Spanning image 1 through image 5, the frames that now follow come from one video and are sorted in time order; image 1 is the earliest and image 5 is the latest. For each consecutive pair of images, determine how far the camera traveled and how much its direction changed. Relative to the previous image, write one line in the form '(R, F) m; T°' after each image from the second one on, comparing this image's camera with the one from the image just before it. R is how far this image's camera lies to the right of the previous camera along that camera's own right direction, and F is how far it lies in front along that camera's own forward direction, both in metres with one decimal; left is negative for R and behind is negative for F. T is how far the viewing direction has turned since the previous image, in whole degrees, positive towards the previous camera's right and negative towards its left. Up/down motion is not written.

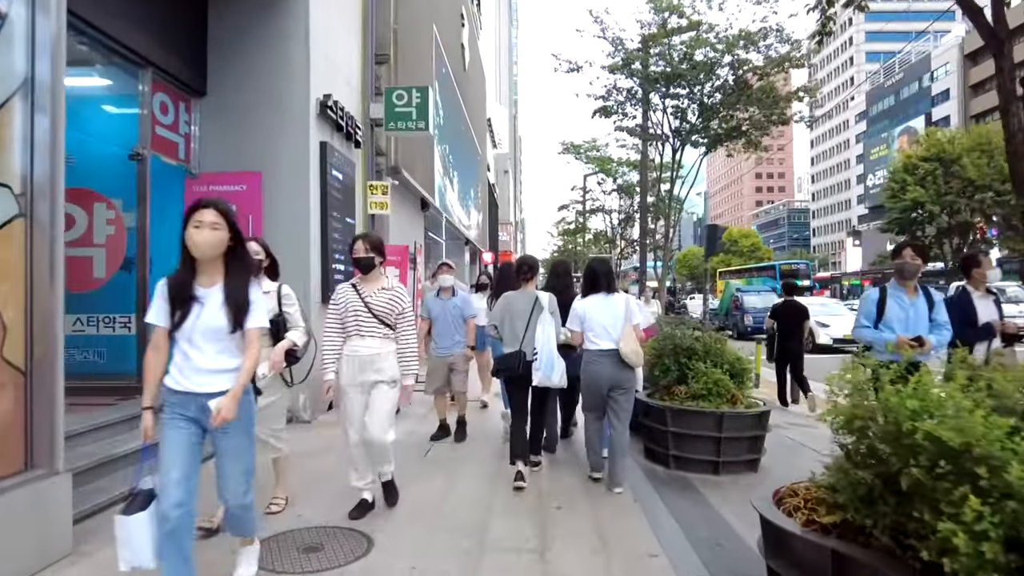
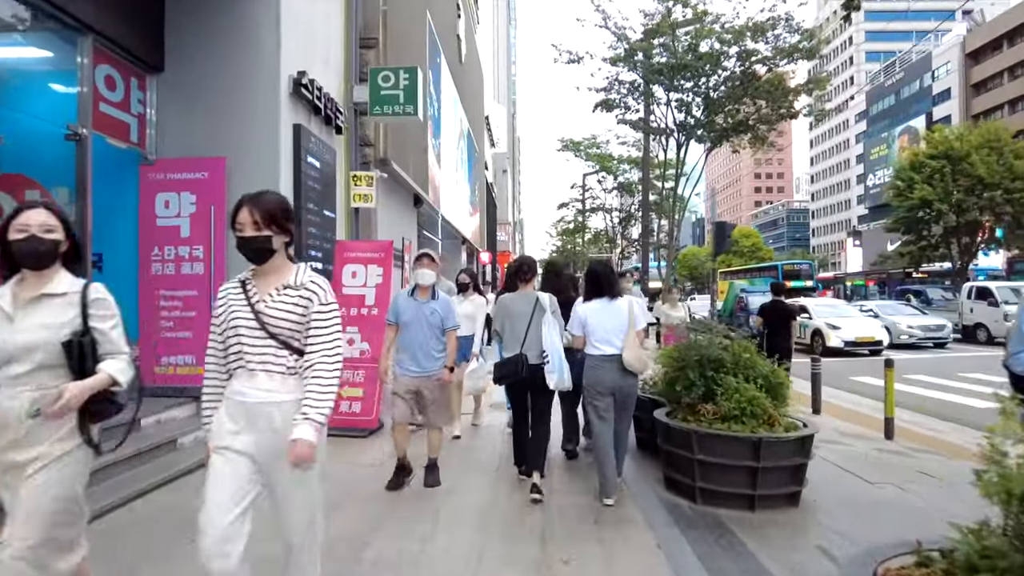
(0.0, +1.0) m; 0°
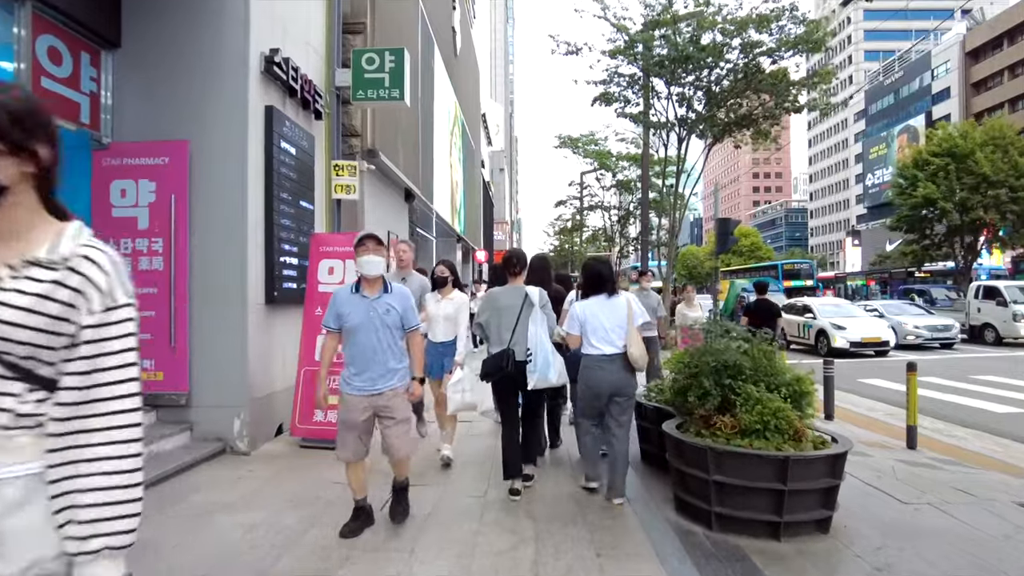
(+0.1, +0.7) m; 0°
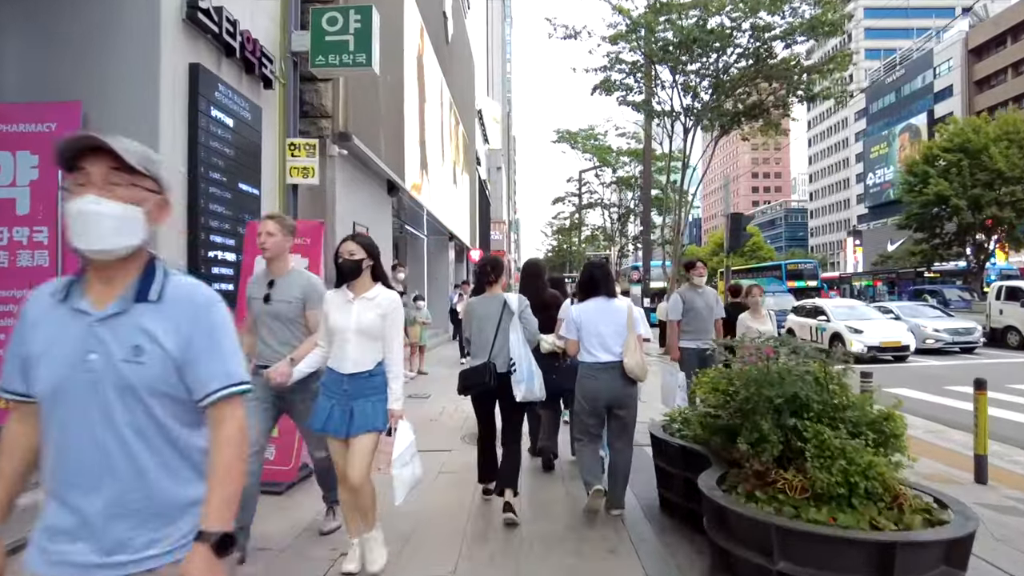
(+0.1, +1.4) m; 0°
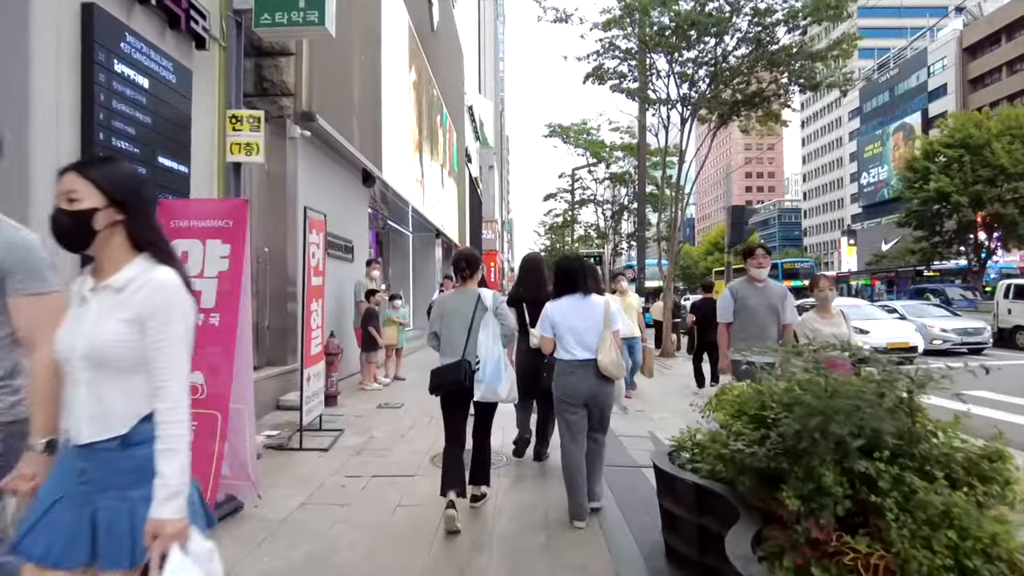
(+0.2, +1.1) m; +1°
